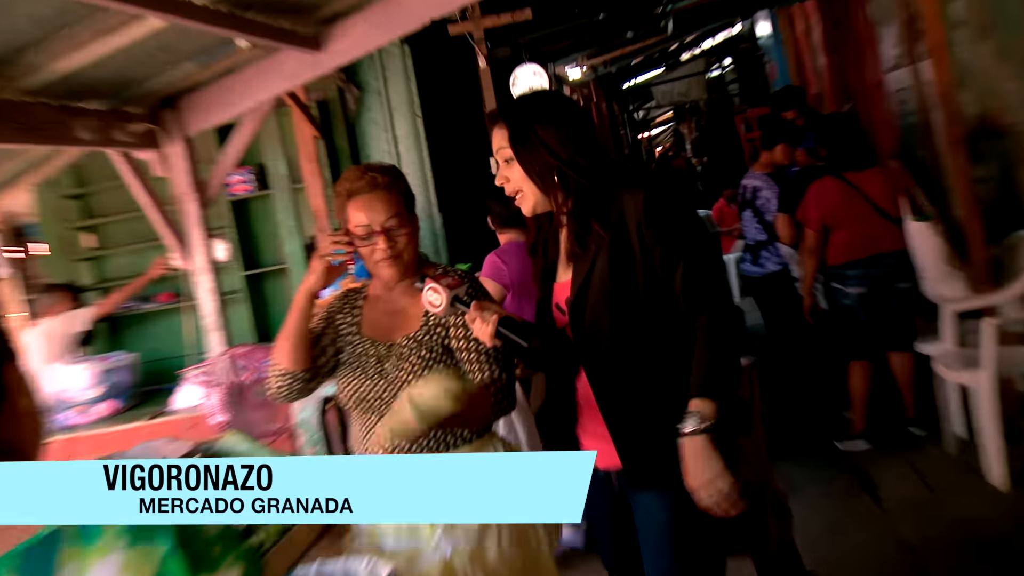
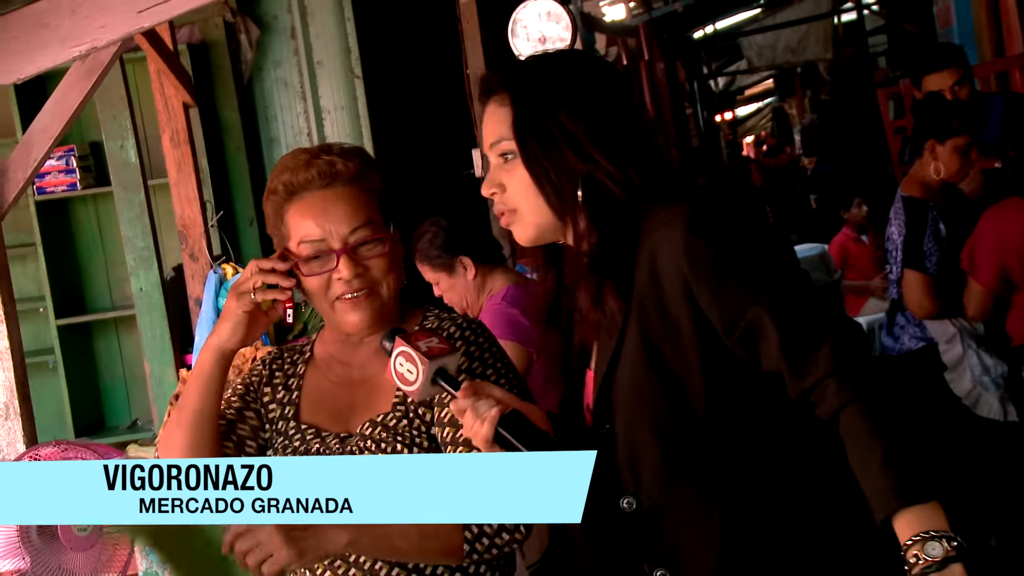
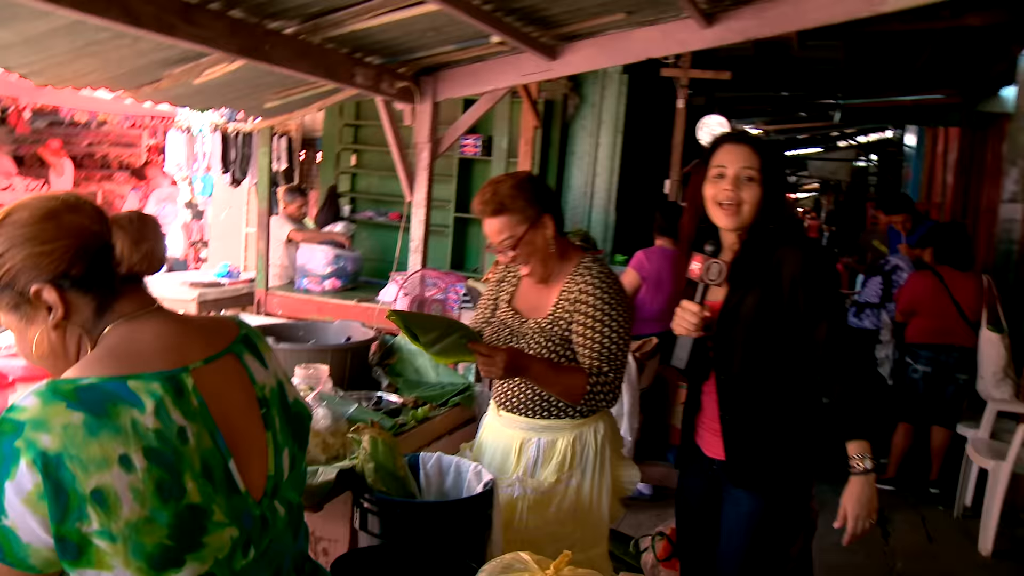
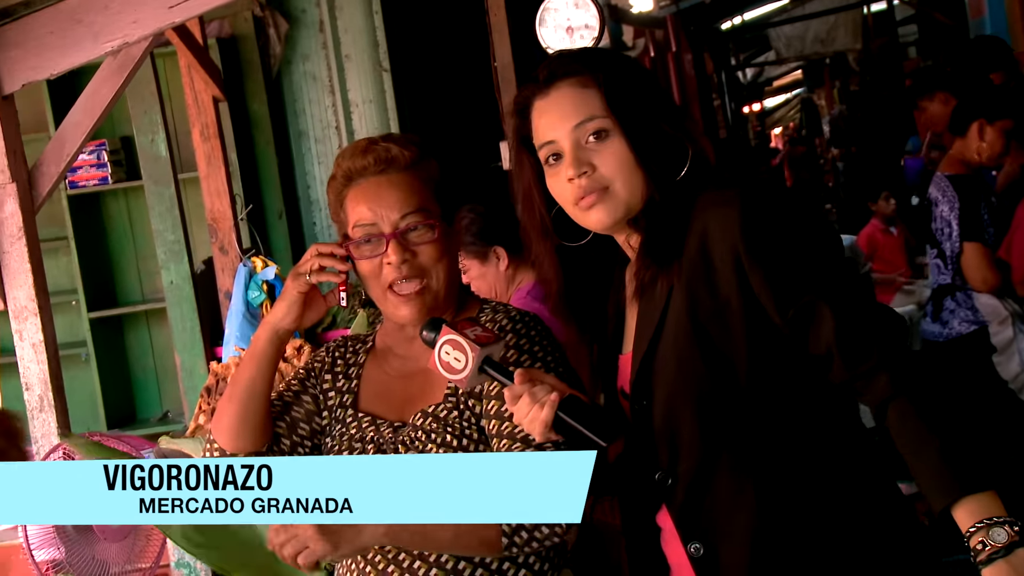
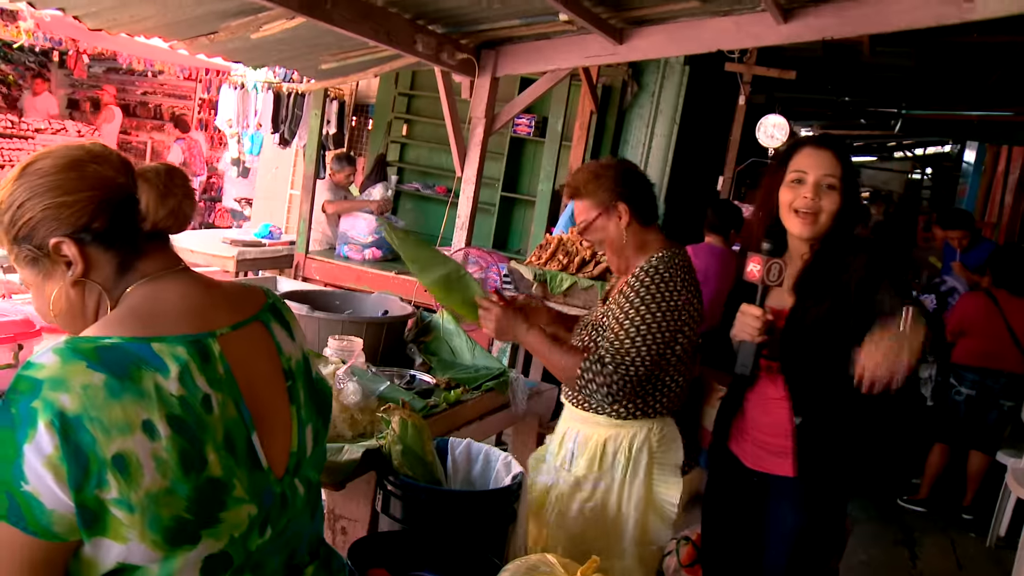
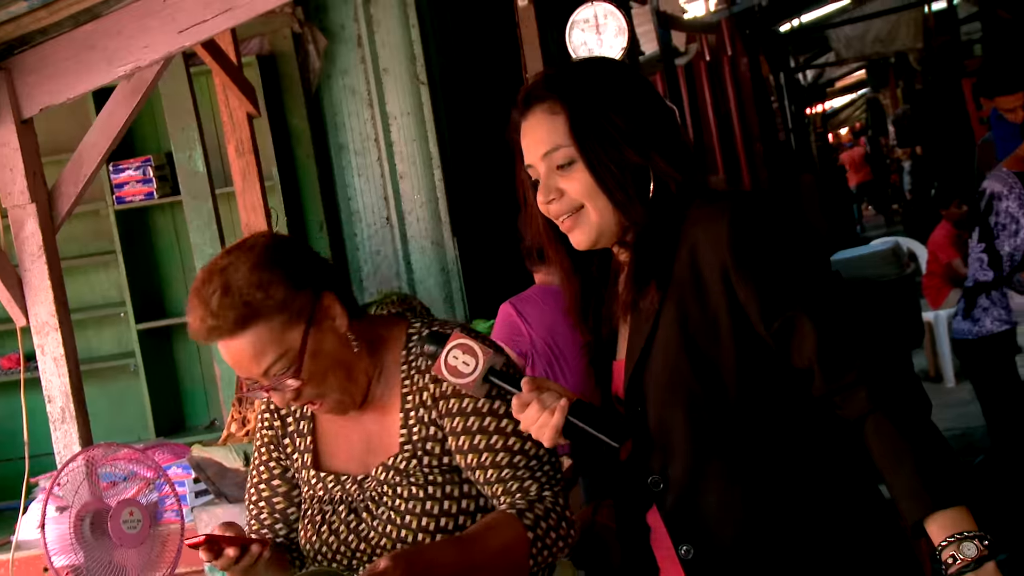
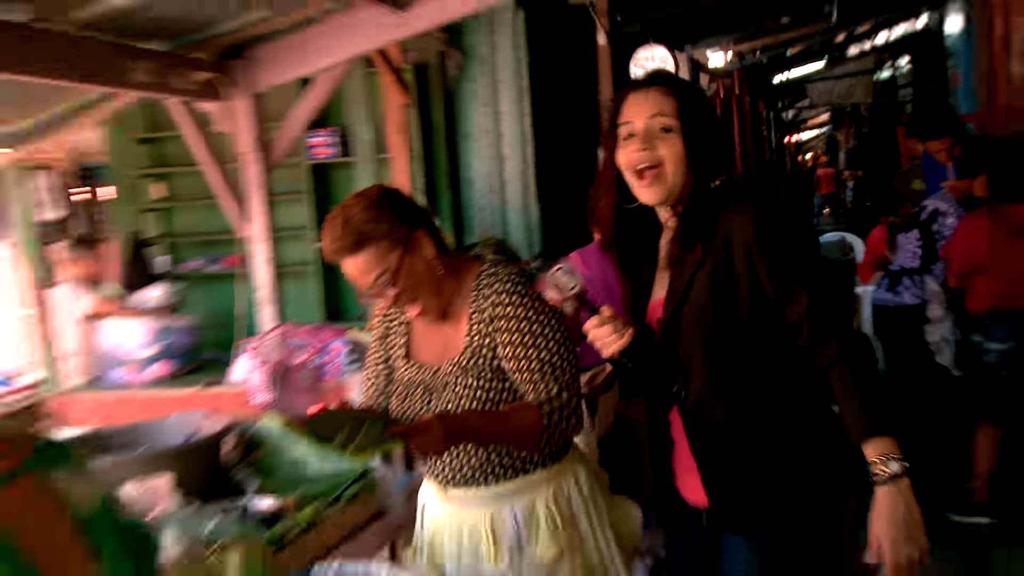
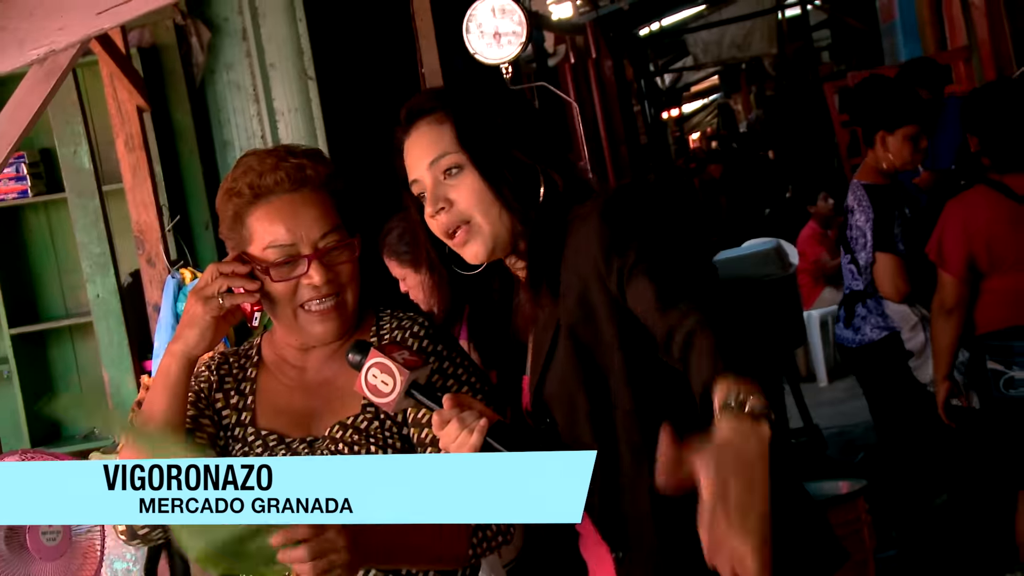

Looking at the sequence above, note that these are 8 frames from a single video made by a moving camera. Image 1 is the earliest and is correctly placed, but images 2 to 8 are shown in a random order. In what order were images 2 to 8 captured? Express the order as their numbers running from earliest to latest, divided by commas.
8, 2, 4, 6, 7, 3, 5
